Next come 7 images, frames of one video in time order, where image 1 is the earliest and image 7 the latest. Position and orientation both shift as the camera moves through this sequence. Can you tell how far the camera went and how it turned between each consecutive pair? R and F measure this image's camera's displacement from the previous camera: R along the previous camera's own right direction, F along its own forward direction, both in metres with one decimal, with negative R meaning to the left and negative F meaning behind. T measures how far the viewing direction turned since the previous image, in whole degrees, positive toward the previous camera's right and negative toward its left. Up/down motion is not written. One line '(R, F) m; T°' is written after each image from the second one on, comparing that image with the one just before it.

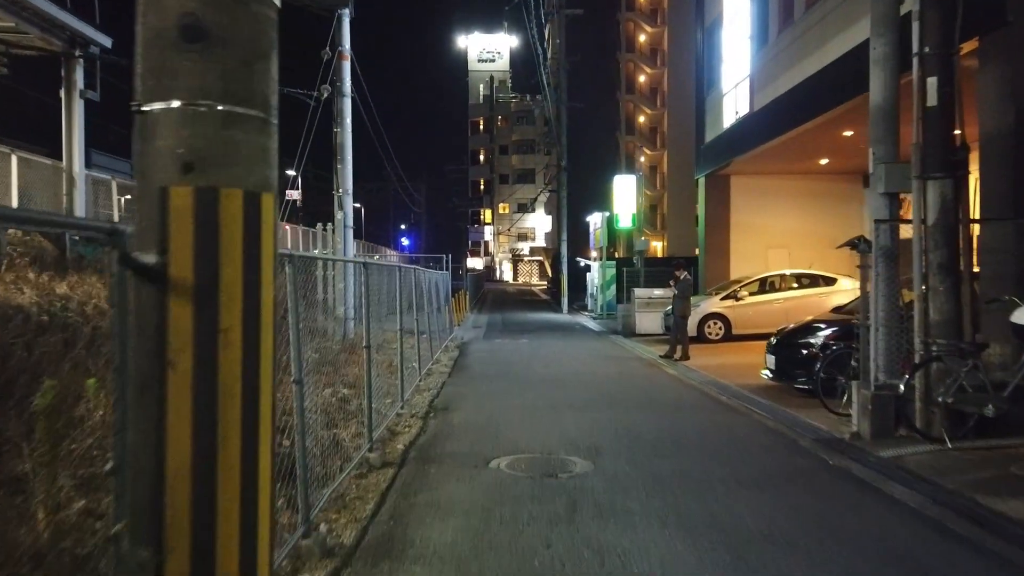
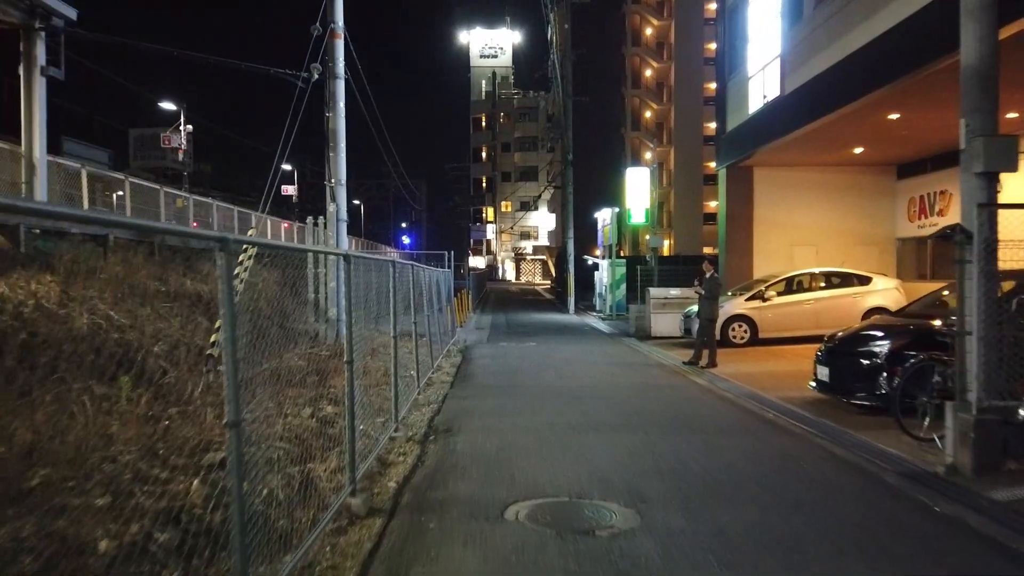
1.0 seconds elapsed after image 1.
(-0.1, +1.5) m; 0°
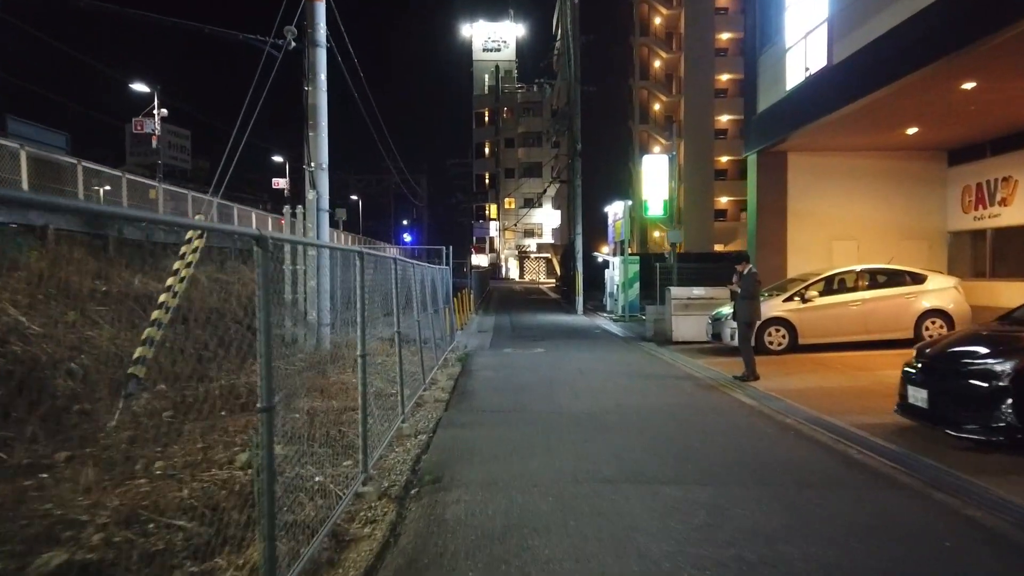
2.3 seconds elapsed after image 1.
(-0.1, +2.0) m; 0°
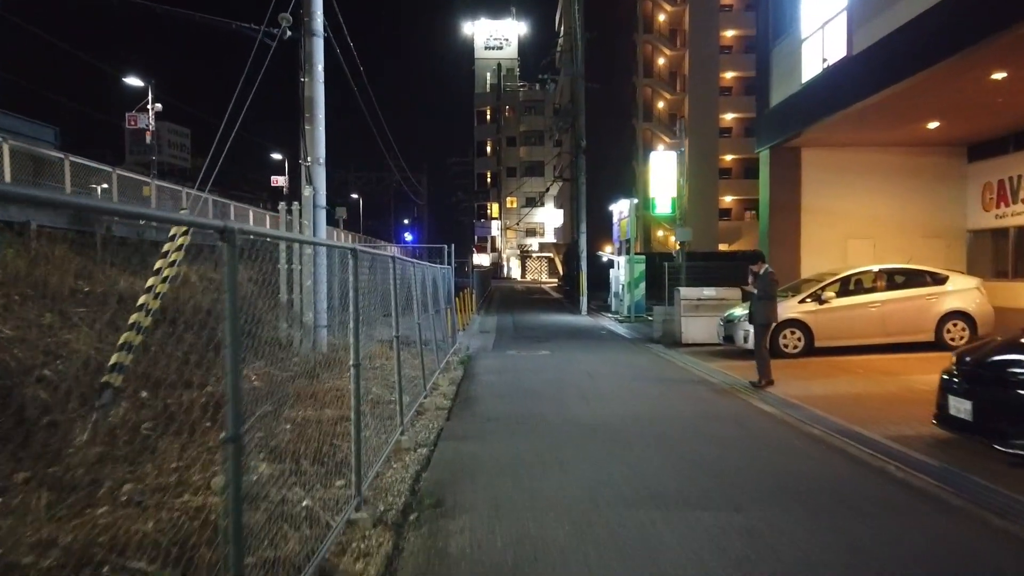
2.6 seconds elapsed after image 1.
(-0.1, +0.6) m; 0°
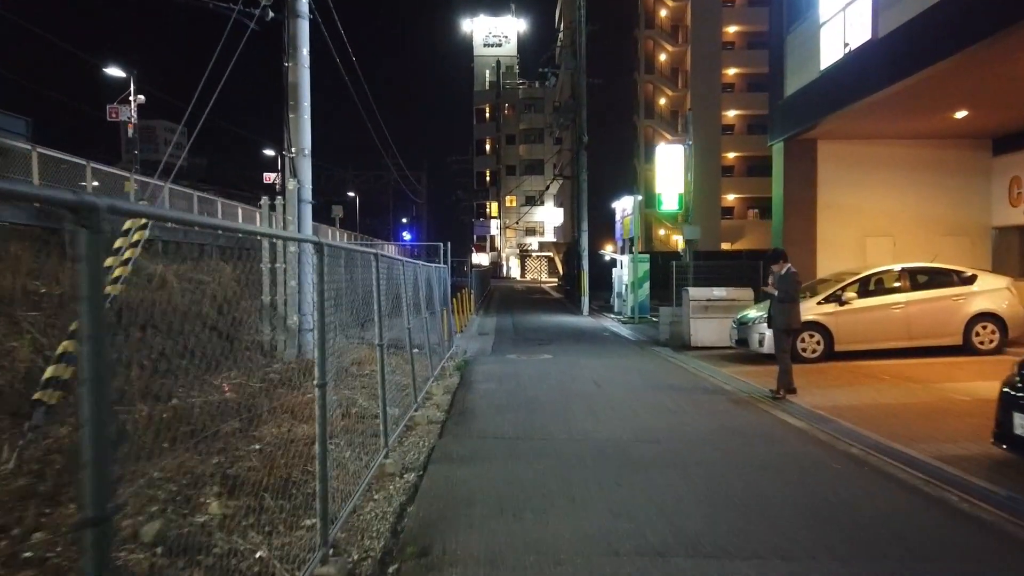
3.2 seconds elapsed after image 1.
(0.0, +0.9) m; 0°
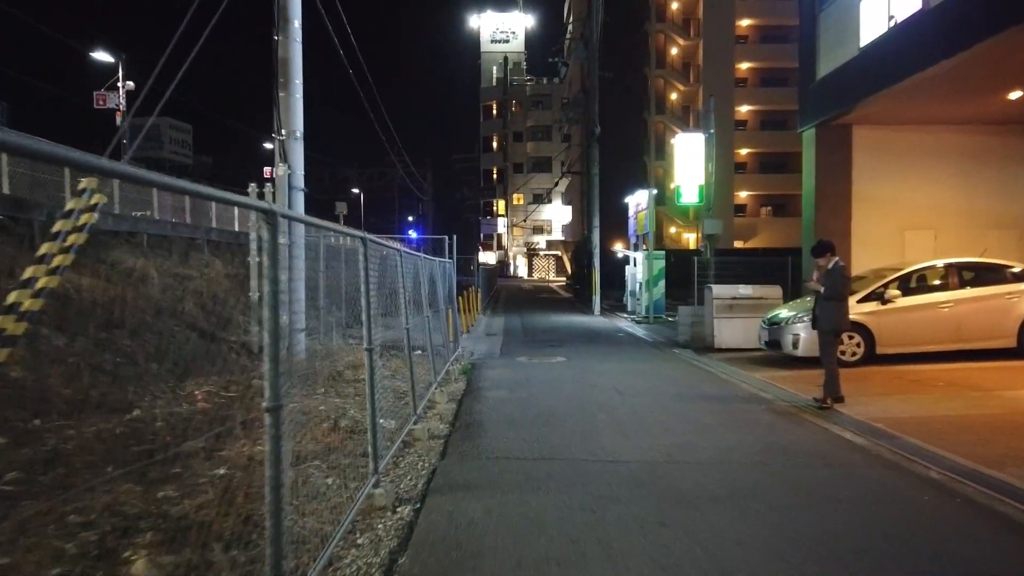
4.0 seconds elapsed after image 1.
(-0.1, +1.1) m; 0°
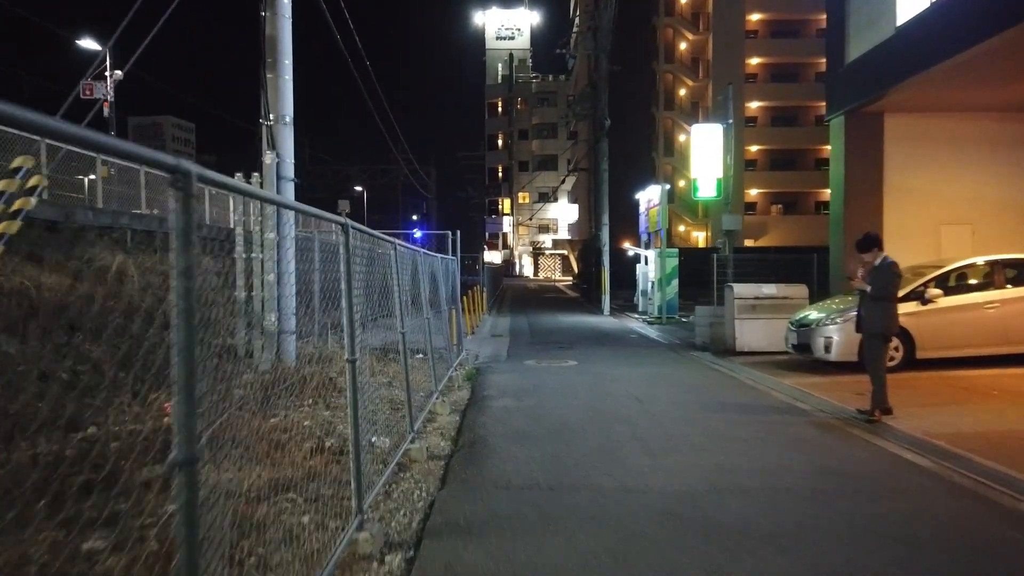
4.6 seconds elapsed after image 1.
(-0.1, +0.9) m; 0°
